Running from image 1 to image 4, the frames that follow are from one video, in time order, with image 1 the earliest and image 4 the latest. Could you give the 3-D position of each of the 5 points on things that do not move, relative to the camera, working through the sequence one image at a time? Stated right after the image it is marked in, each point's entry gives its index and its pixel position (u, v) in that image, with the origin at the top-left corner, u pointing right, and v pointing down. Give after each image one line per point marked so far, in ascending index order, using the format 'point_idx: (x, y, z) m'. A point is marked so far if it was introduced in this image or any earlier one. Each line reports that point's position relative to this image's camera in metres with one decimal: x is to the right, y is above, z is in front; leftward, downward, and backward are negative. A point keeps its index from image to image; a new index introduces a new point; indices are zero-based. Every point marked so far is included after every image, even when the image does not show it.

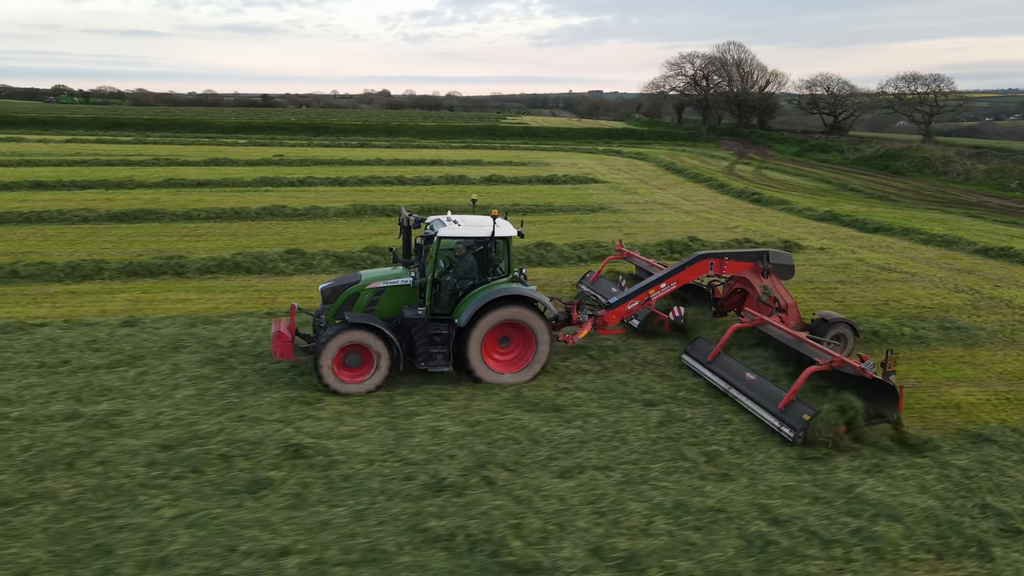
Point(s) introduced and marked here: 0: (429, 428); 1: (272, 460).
0: (-0.8, -1.4, +7.2) m
1: (-2.1, -1.6, +6.5) m
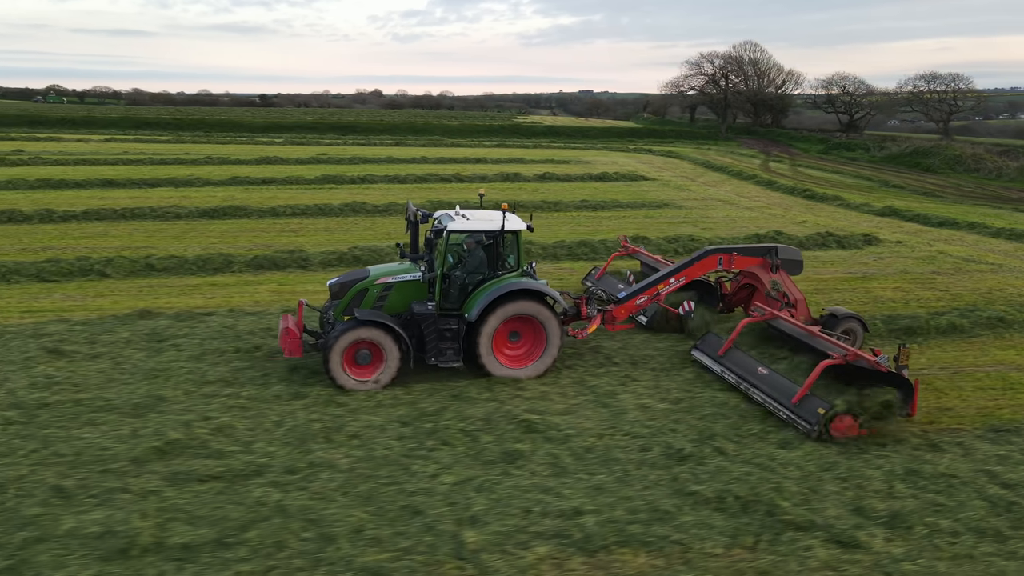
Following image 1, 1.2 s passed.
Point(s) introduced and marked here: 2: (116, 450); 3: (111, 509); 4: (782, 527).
0: (+1.3, -1.2, +7.6) m
1: (0.0, -1.4, +7.0) m
2: (-3.5, -1.4, +6.4) m
3: (-3.0, -1.7, +5.5) m
4: (+2.1, -1.8, +5.5) m
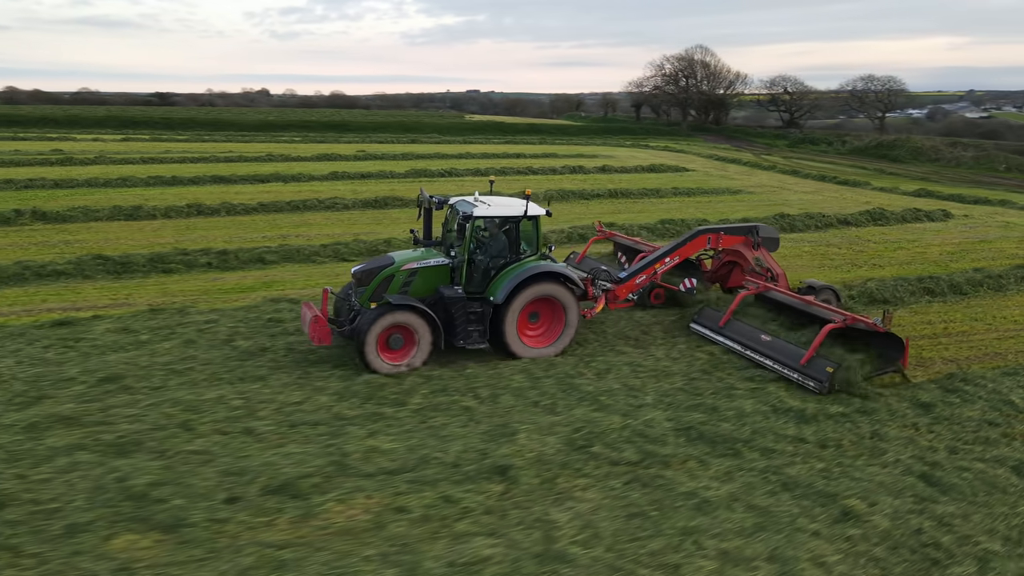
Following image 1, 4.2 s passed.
0: (+6.5, -0.5, +10.0) m
1: (+5.3, -0.8, +9.2) m
2: (+1.8, -0.9, +8.2) m
3: (+2.4, -1.1, +7.4) m
4: (+7.5, -1.1, +8.0) m
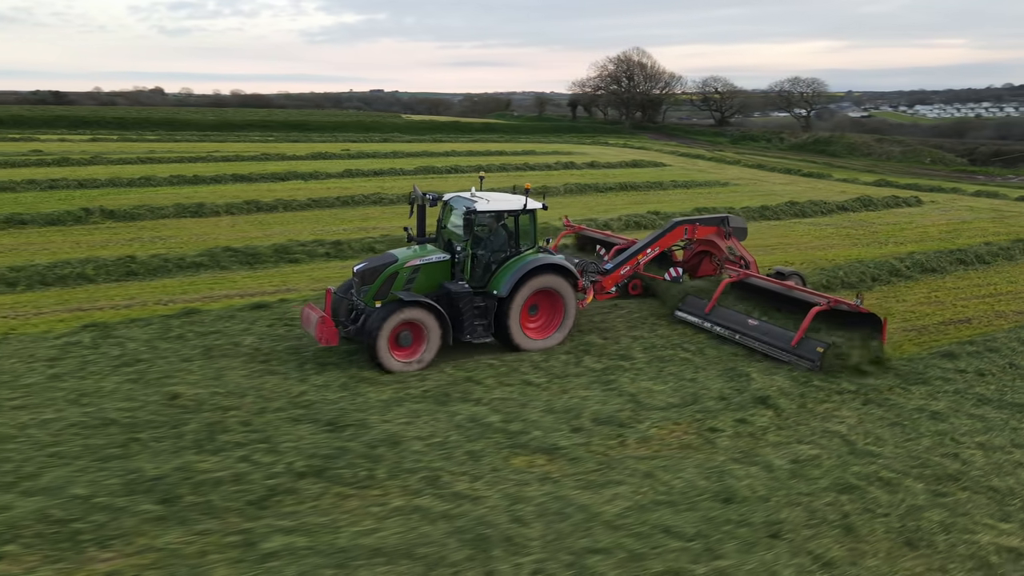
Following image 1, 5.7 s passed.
0: (+8.5, 0.0, +12.0) m
1: (+7.4, -0.3, +11.1) m
2: (+4.1, -0.5, +9.7) m
3: (+4.8, -0.7, +8.9) m
4: (+9.7, -0.5, +10.1) m
